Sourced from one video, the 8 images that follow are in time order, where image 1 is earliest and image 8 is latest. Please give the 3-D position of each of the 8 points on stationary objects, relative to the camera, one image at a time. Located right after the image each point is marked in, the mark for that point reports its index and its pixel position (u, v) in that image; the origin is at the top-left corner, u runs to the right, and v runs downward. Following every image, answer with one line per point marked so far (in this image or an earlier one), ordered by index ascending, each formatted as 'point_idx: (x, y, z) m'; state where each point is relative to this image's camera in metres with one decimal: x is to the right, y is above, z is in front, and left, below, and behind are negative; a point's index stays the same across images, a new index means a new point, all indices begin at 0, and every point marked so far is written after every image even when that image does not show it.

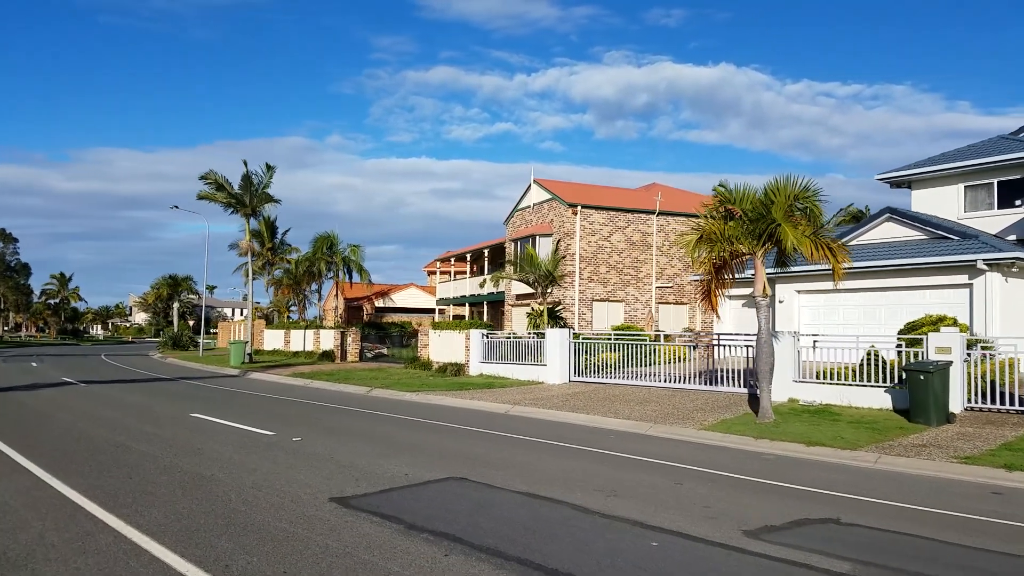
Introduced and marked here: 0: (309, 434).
0: (-3.0, -2.2, +11.3) m
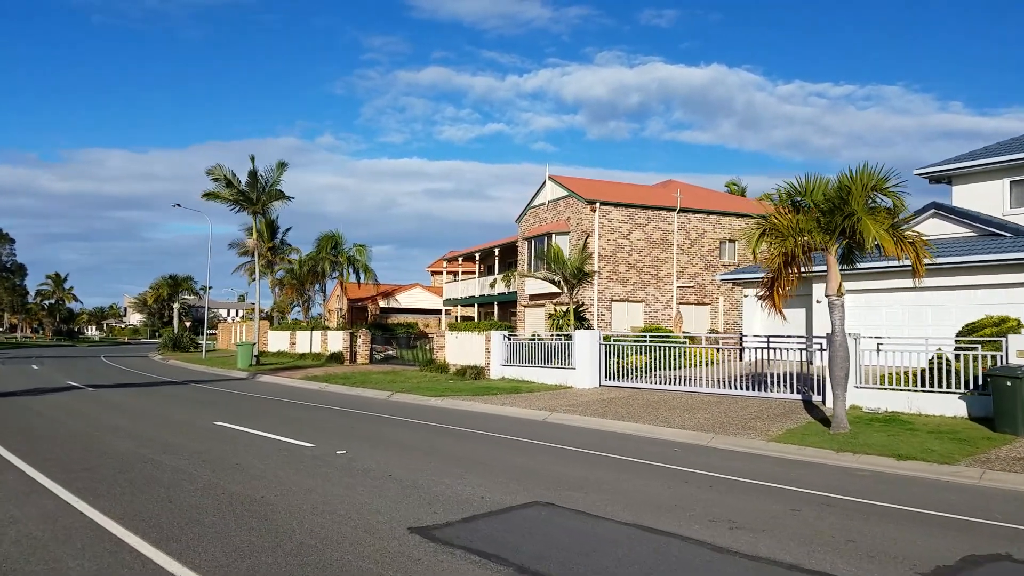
0: (-2.1, -2.1, +10.3) m
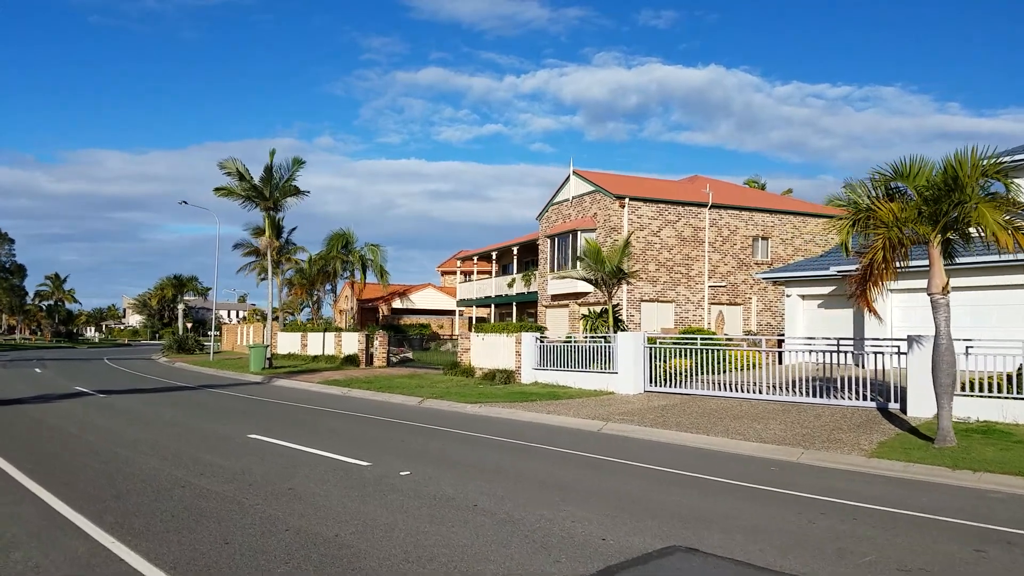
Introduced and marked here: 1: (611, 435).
0: (-1.1, -2.1, +9.0) m
1: (+1.7, -2.6, +13.5) m
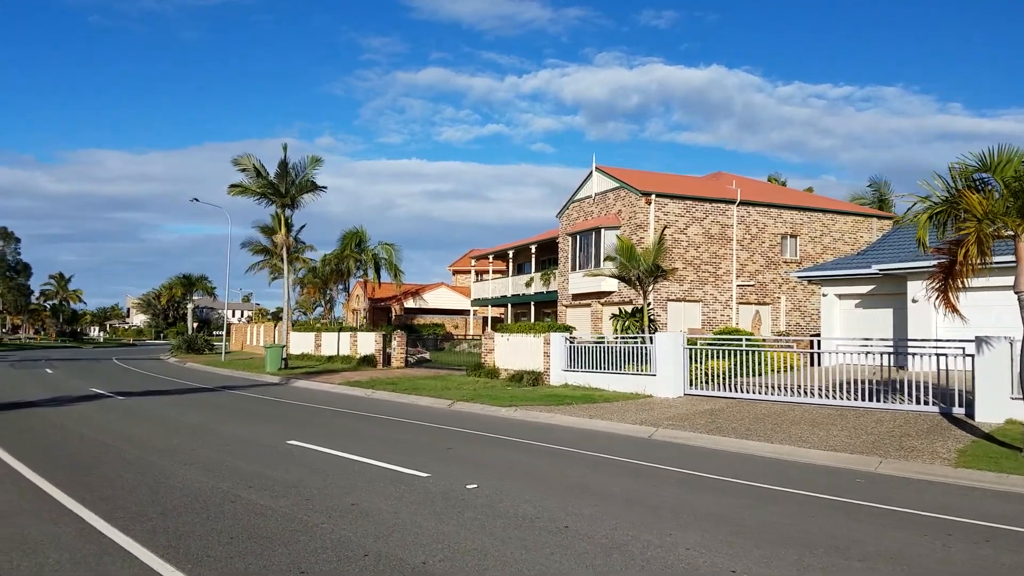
0: (-0.3, -2.1, +8.2) m
1: (+2.6, -2.6, +12.7) m
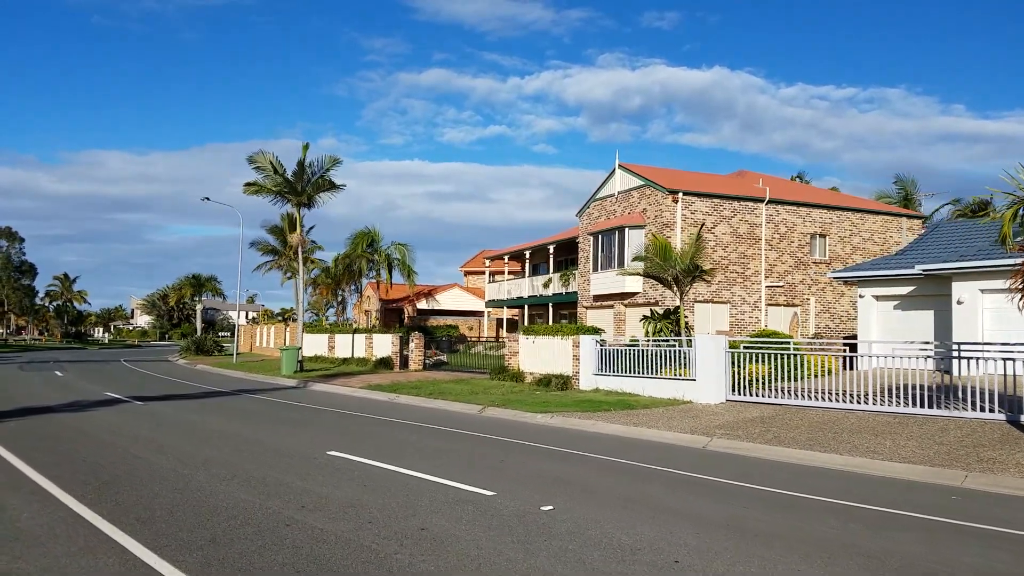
0: (+0.5, -2.1, +7.5) m
1: (+3.3, -2.6, +11.9) m
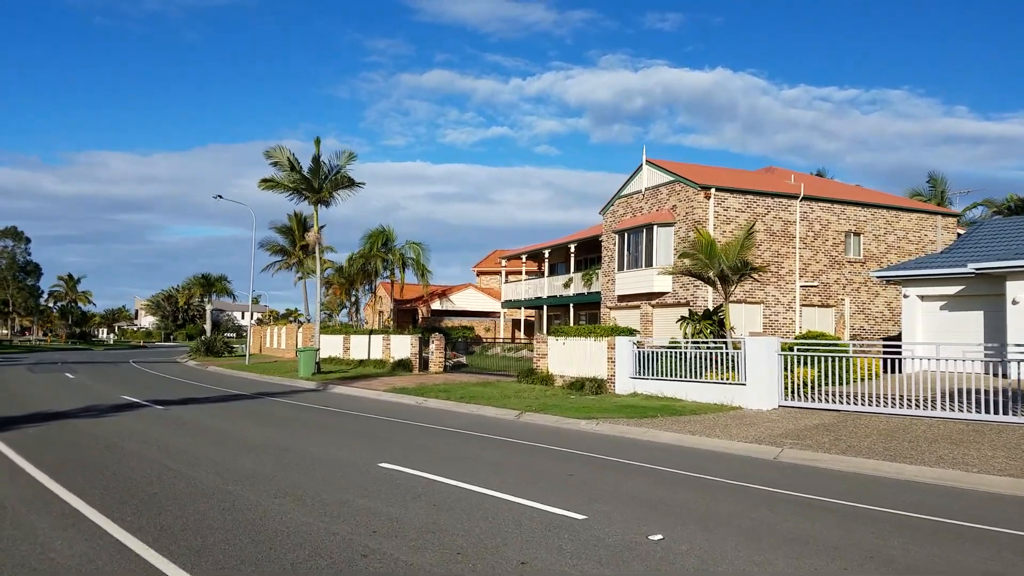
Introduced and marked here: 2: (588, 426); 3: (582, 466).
0: (+1.3, -2.0, +6.6) m
1: (+4.2, -2.5, +11.0) m
2: (+1.5, -2.7, +15.0) m
3: (+0.8, -2.2, +9.6) m
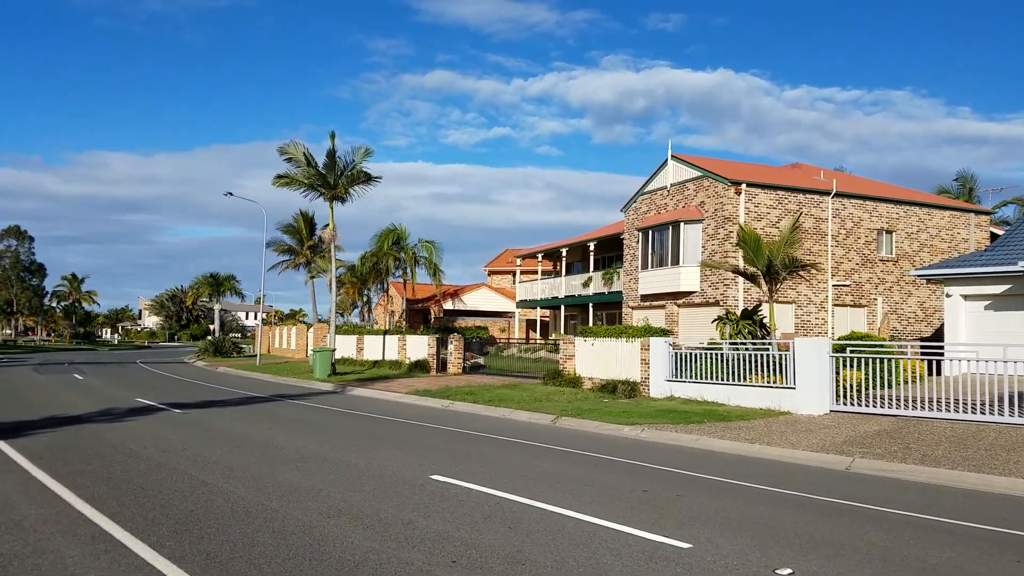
0: (+2.0, -2.0, +5.7) m
1: (+4.9, -2.5, +10.2) m
2: (+2.2, -2.7, +14.2) m
3: (+1.6, -2.2, +8.7) m
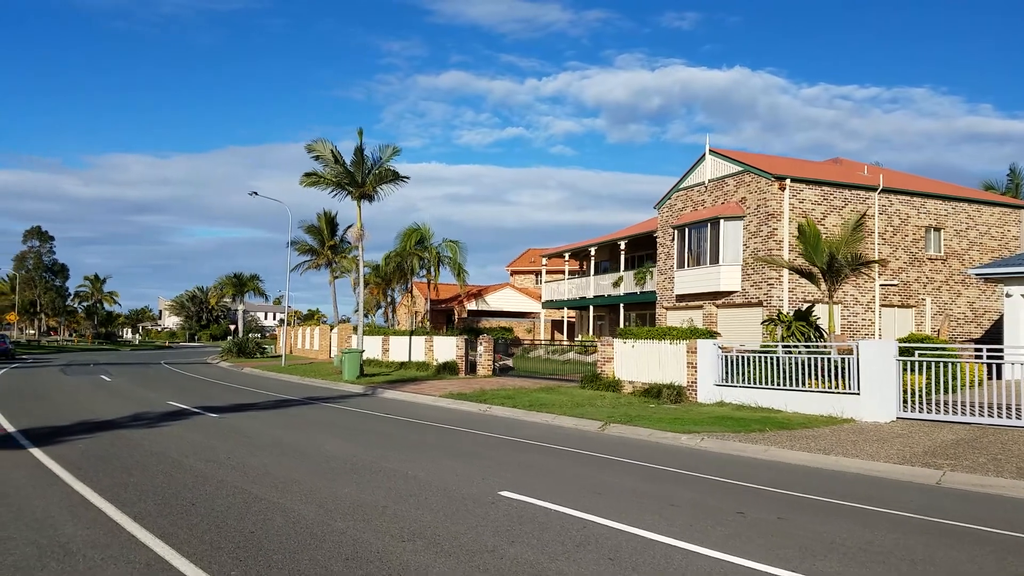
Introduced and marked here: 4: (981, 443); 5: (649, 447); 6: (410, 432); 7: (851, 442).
0: (+2.8, -2.0, +4.9) m
1: (+5.7, -2.5, +9.3) m
2: (+3.1, -2.7, +13.4) m
3: (+2.4, -2.2, +7.9) m
4: (+7.5, -2.5, +12.3) m
5: (+2.3, -2.6, +12.5) m
6: (-1.8, -2.5, +13.1) m
7: (+5.6, -2.6, +12.7) m
